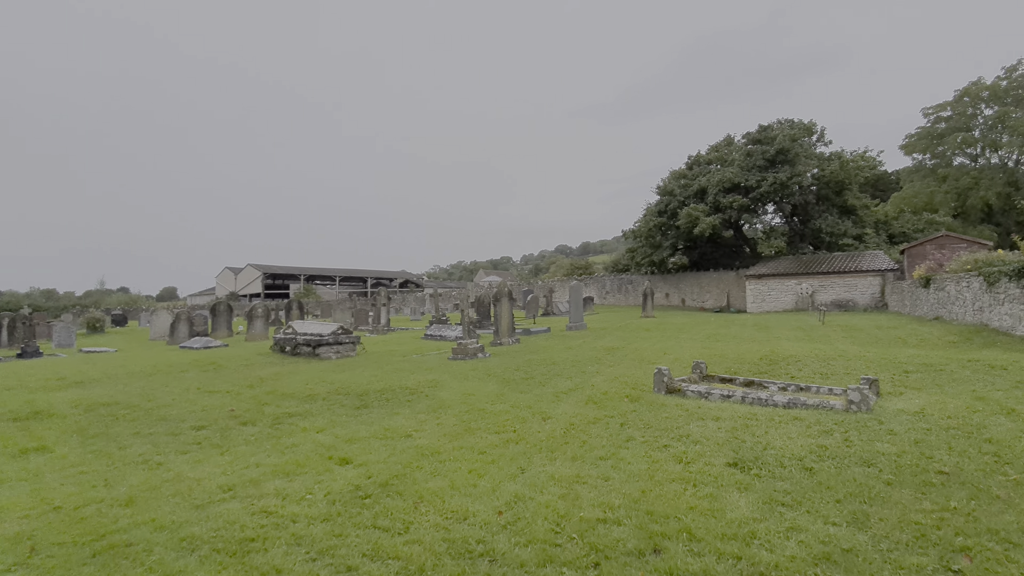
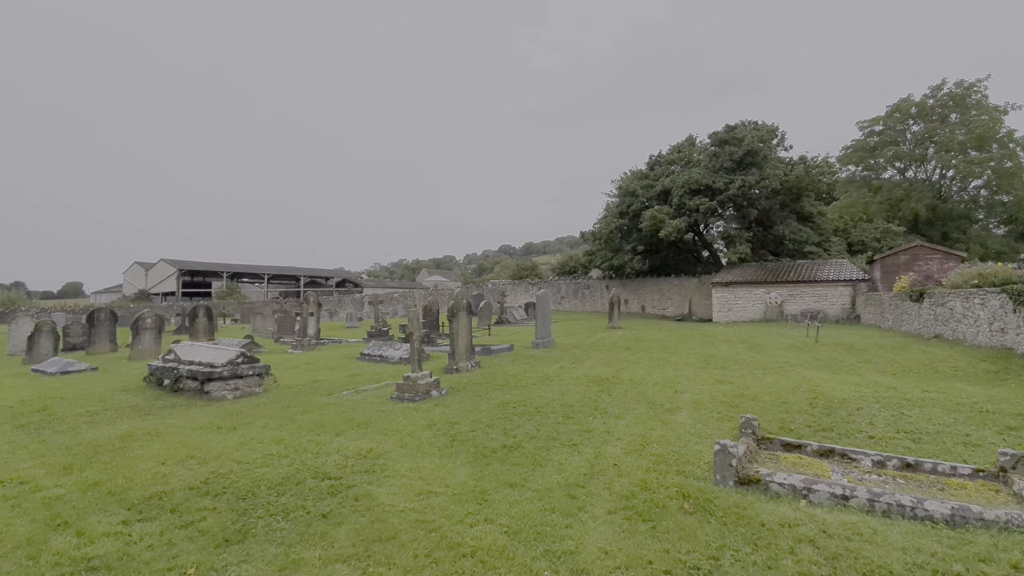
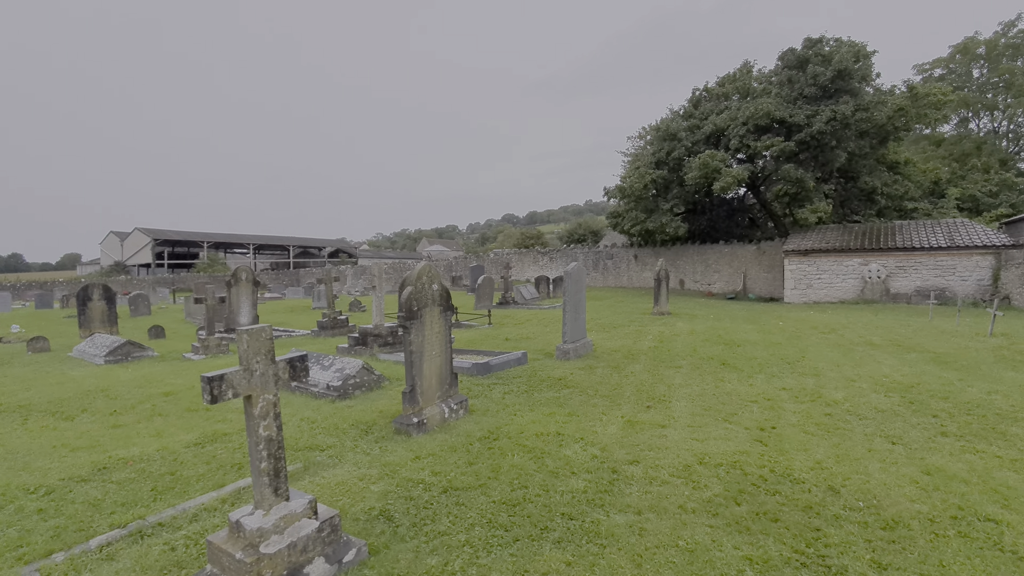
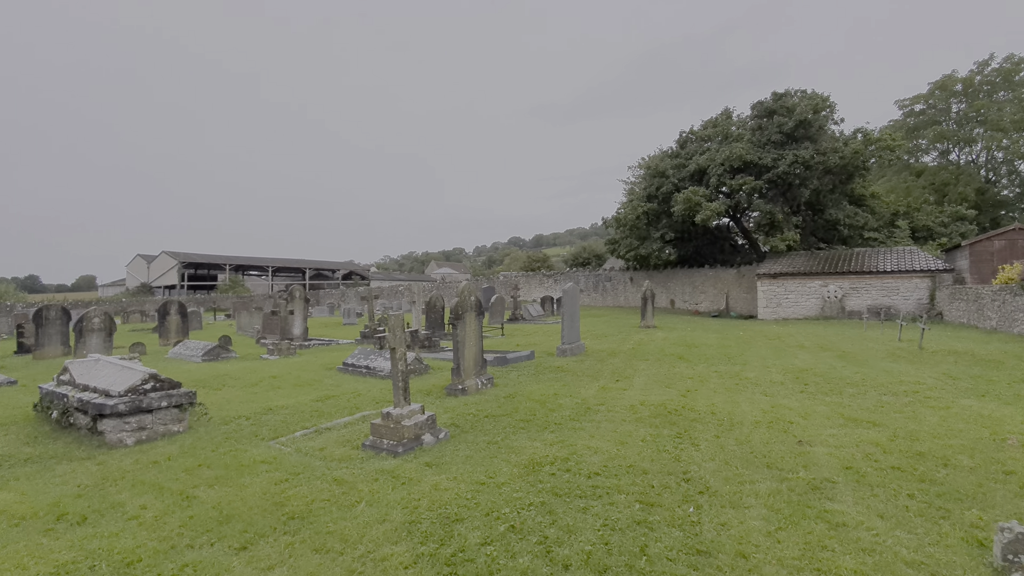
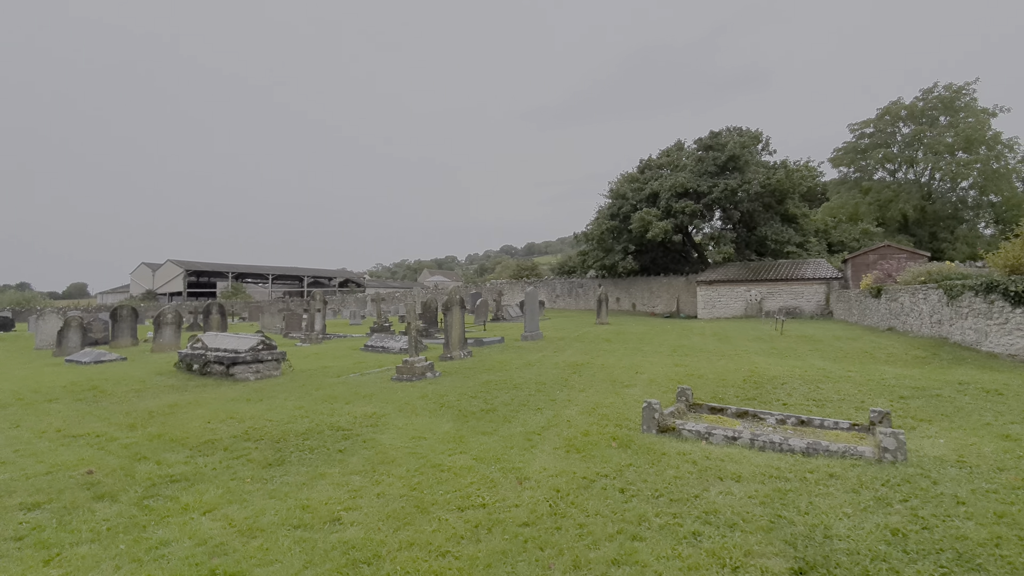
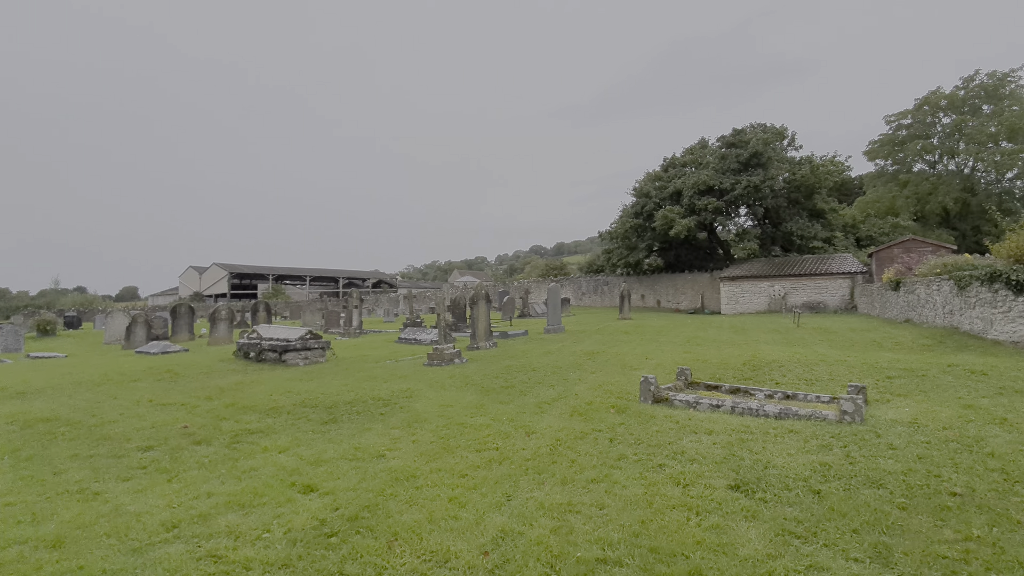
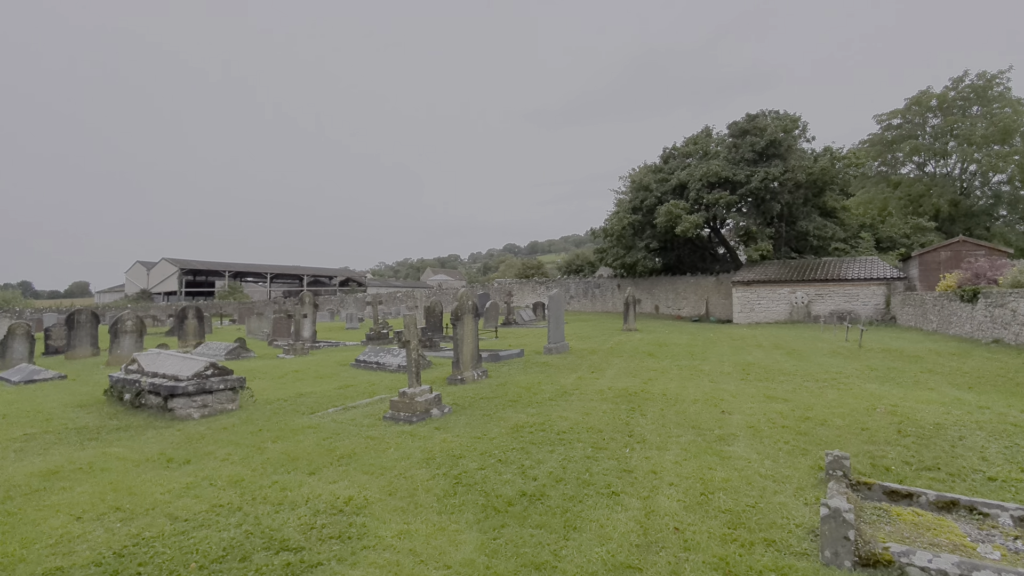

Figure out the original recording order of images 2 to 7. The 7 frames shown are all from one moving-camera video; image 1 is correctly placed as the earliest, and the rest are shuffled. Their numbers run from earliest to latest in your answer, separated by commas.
6, 5, 2, 7, 4, 3
